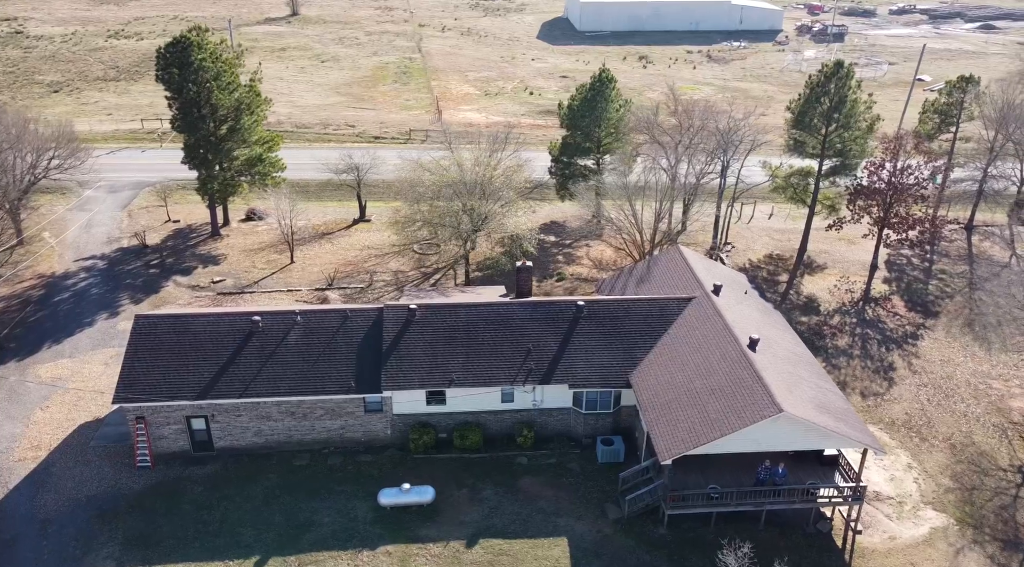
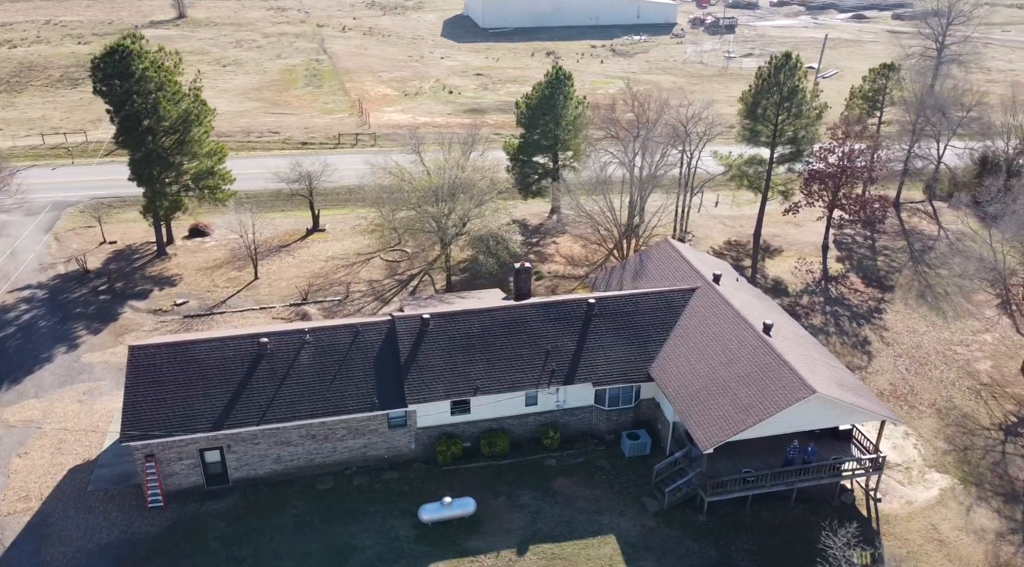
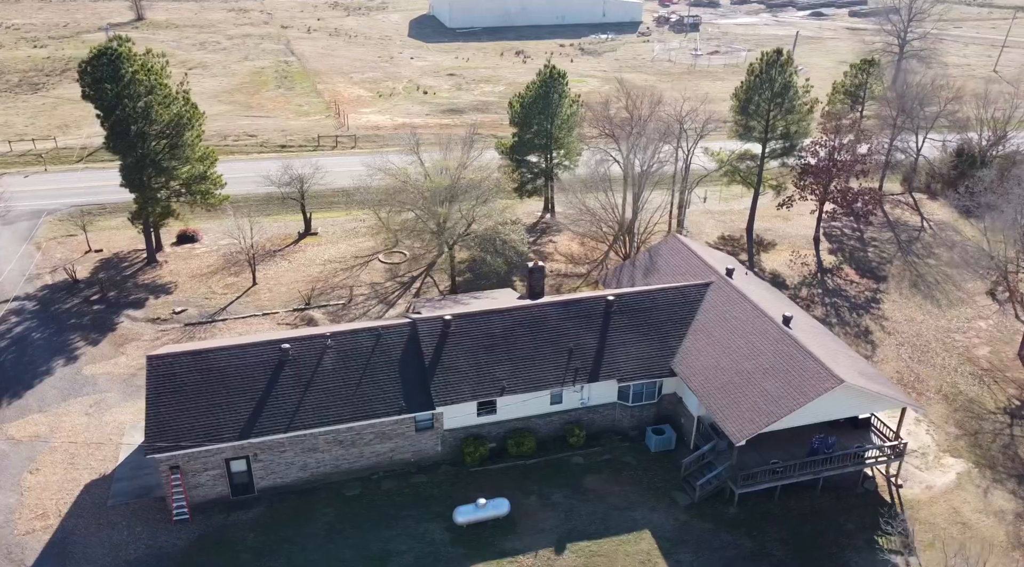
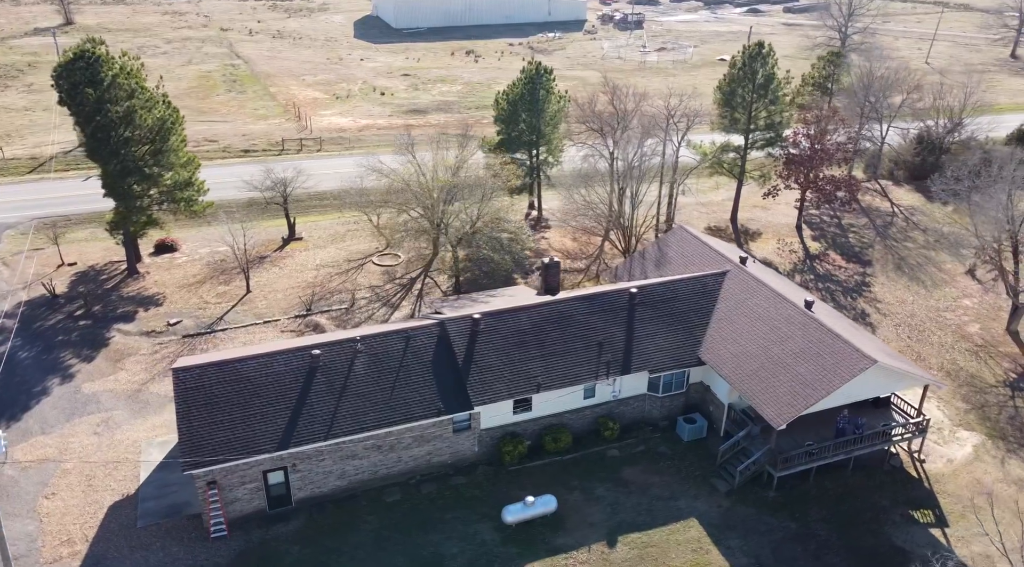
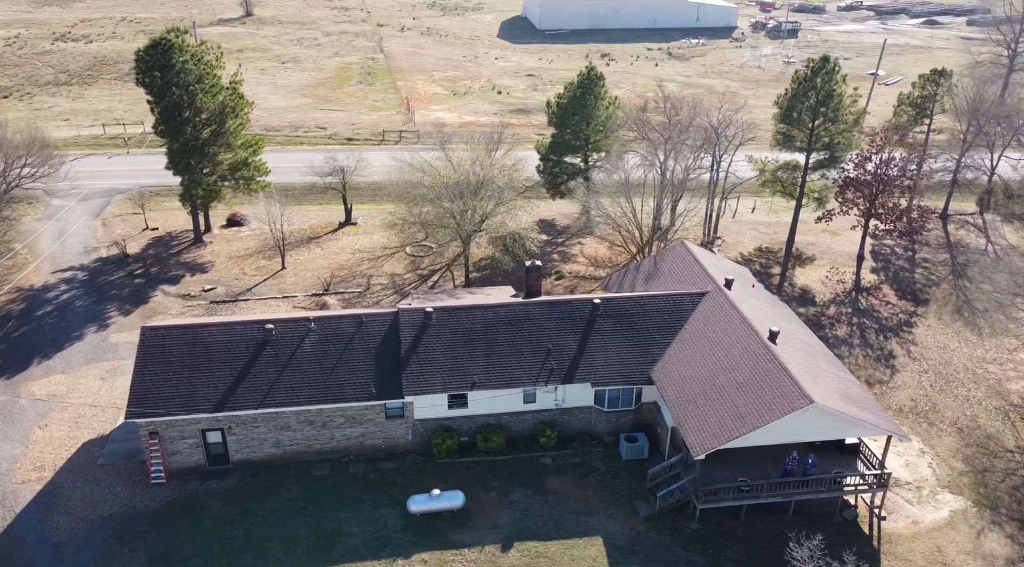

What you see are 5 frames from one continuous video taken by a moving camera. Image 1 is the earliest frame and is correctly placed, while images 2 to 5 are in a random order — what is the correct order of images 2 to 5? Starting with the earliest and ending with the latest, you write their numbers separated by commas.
5, 2, 3, 4
